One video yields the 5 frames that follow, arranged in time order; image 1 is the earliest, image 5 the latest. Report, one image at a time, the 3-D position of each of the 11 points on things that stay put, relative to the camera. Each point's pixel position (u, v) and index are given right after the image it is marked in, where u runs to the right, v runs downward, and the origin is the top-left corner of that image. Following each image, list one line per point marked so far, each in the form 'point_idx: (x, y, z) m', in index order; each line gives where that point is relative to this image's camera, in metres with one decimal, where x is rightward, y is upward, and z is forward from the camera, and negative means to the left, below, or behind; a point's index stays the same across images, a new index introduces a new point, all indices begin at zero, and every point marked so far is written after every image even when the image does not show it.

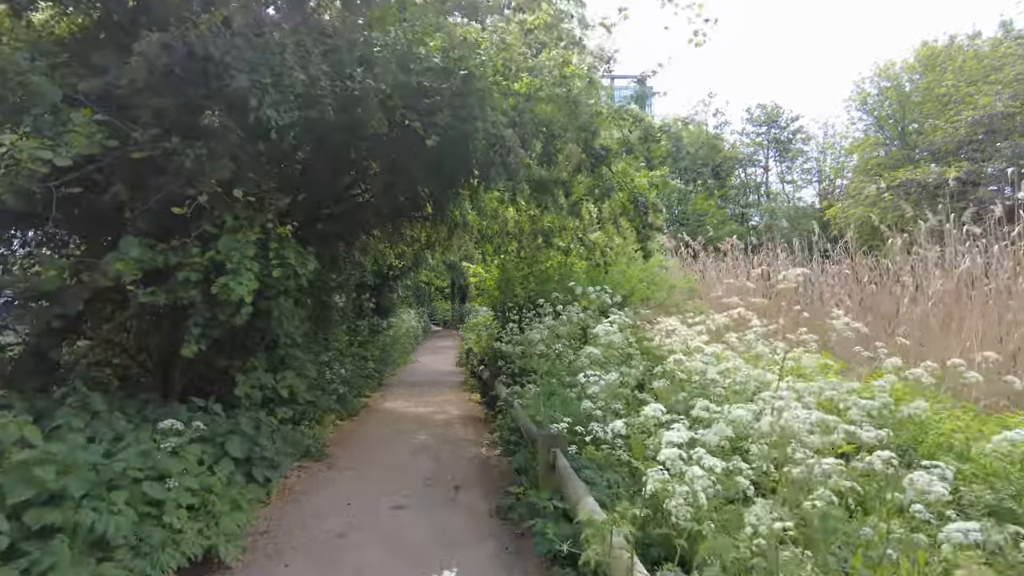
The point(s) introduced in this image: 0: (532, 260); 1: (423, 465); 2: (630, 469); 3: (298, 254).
0: (+0.3, +0.5, +10.0) m
1: (-0.9, -1.8, +6.2) m
2: (+0.7, -1.1, +3.5) m
3: (-1.7, +0.3, +4.9) m
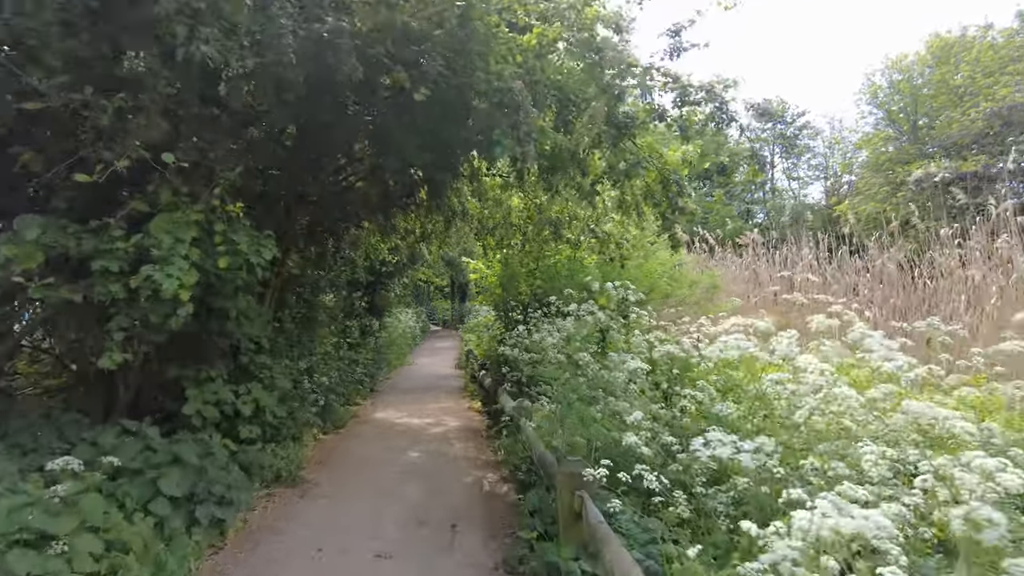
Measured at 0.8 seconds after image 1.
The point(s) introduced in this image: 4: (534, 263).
0: (+0.4, +0.5, +9.0) m
1: (-0.8, -1.8, +5.2) m
2: (+0.8, -1.0, +2.5) m
3: (-1.7, +0.3, +3.9) m
4: (+0.3, +0.3, +9.0) m
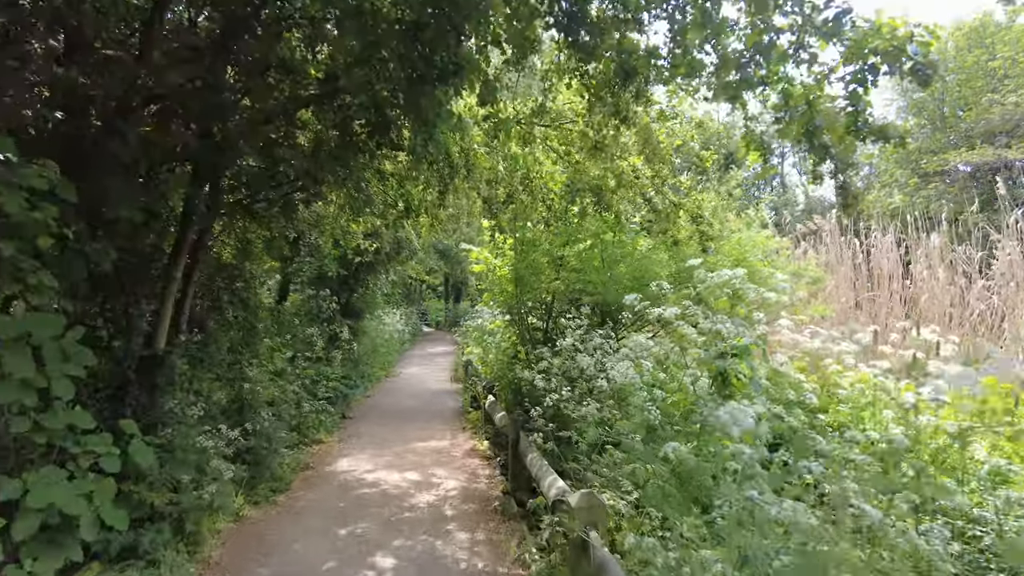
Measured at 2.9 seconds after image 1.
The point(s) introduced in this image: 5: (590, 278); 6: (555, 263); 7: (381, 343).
0: (+0.6, +0.6, +6.4) m
1: (-0.6, -1.7, +2.6) m
2: (+1.1, -1.0, -0.1) m
3: (-1.4, +0.4, +1.3) m
4: (+0.5, +0.4, +6.4) m
5: (+0.8, +0.1, +6.1) m
6: (+0.5, +0.3, +6.5) m
7: (-3.2, -1.4, +14.7) m
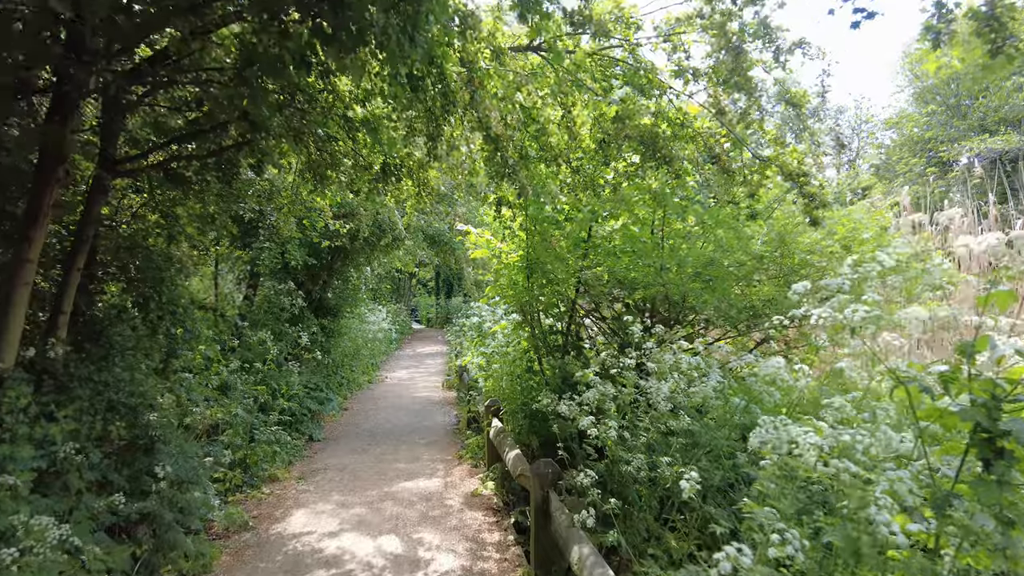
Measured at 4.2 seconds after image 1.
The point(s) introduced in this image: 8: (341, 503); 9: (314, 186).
0: (+0.8, +0.6, +4.7) m
1: (-0.4, -1.7, +0.9) m
2: (+1.3, -0.9, -1.8) m
3: (-1.2, +0.4, -0.5) m
4: (+0.6, +0.5, +4.7) m
5: (+0.9, +0.2, +4.4) m
6: (+0.6, +0.4, +4.8) m
7: (-3.2, -1.2, +13.0) m
8: (-1.4, -1.8, +5.0) m
9: (-1.9, +1.0, +5.8) m
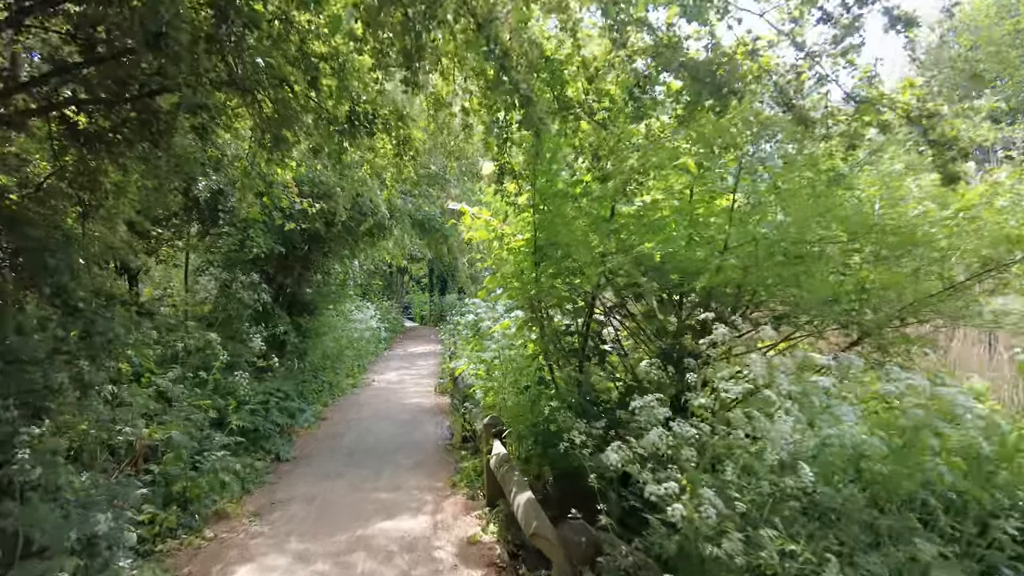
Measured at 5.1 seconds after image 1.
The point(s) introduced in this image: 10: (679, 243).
0: (+0.8, +0.7, +3.6) m
1: (-0.3, -1.6, -0.2) m
2: (+1.4, -0.9, -2.9) m
3: (-1.1, +0.5, -1.6) m
4: (+0.7, +0.5, +3.6) m
5: (+0.9, +0.3, +3.3) m
6: (+0.6, +0.4, +3.7) m
7: (-3.2, -1.1, +11.8) m
8: (-1.4, -1.7, +3.9) m
9: (-1.9, +1.1, +4.6) m
10: (+1.0, +0.3, +3.3) m
